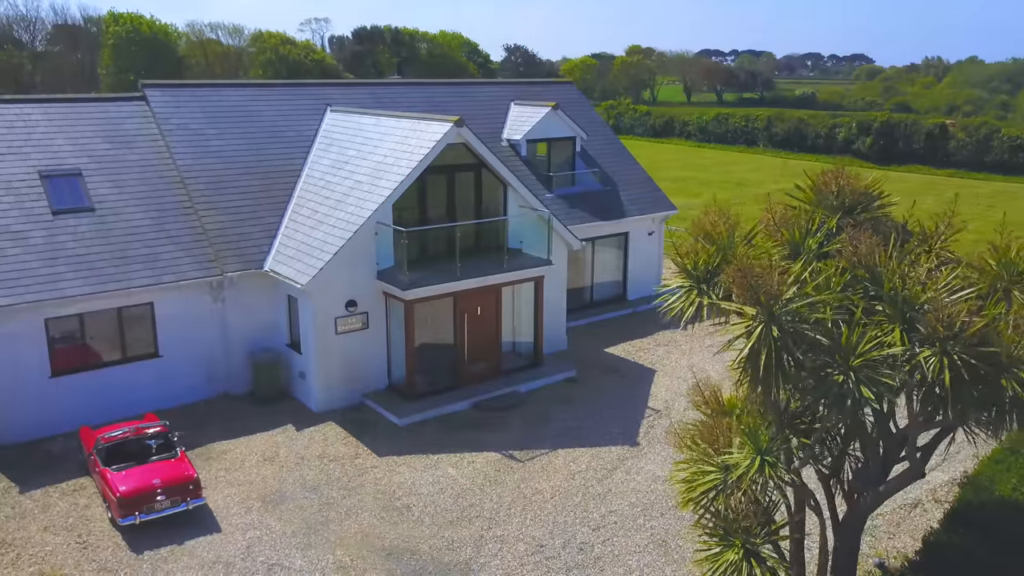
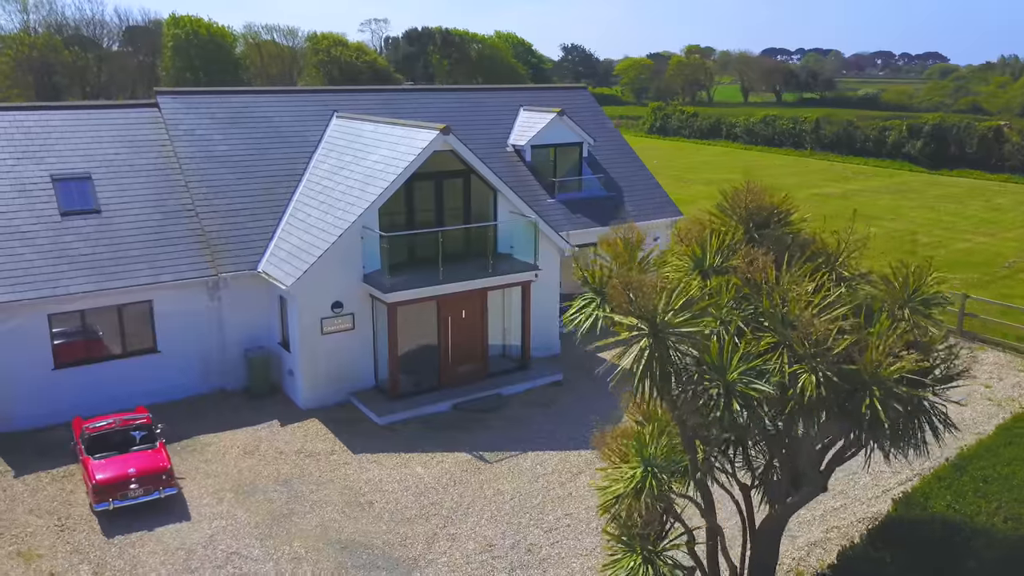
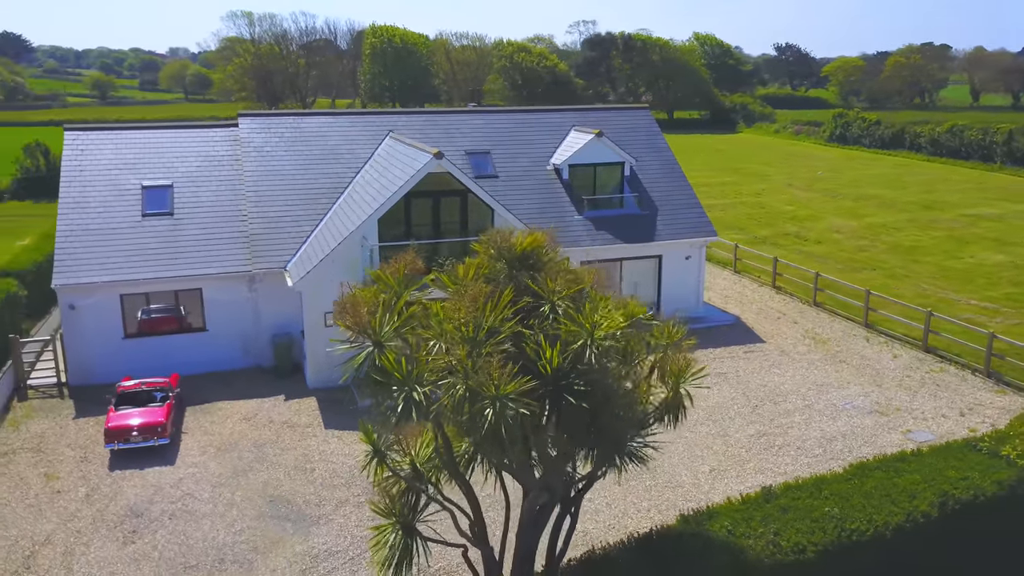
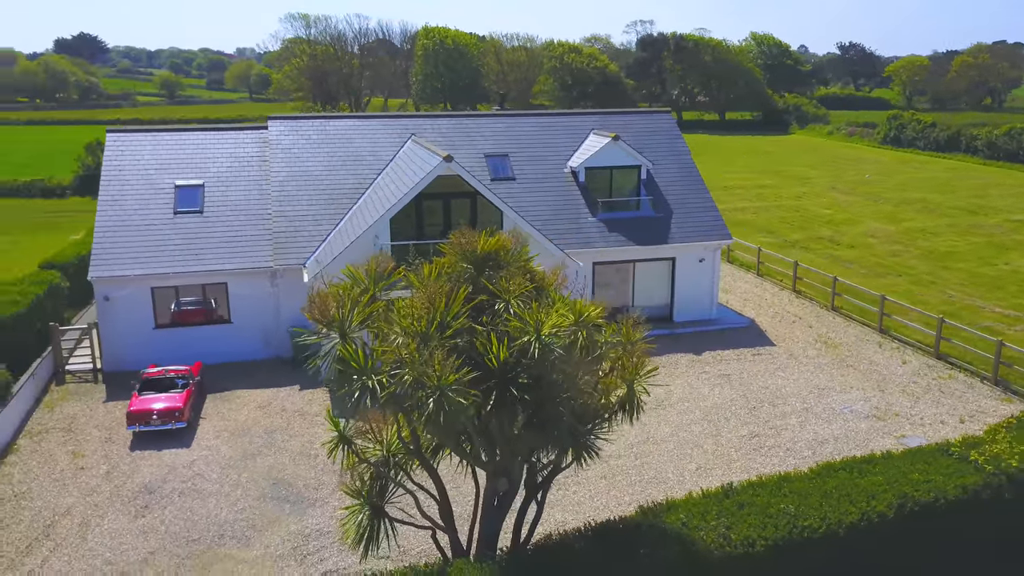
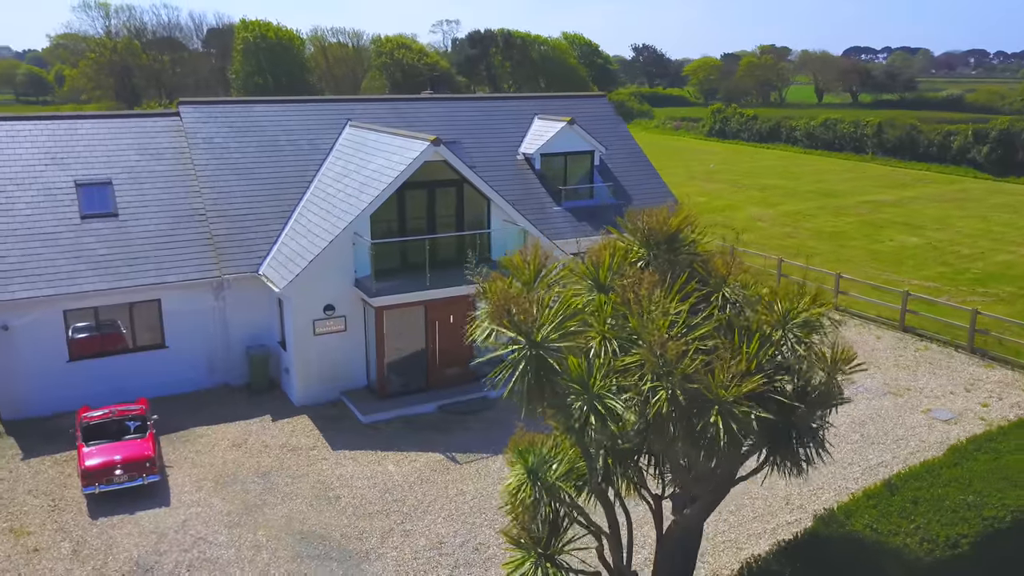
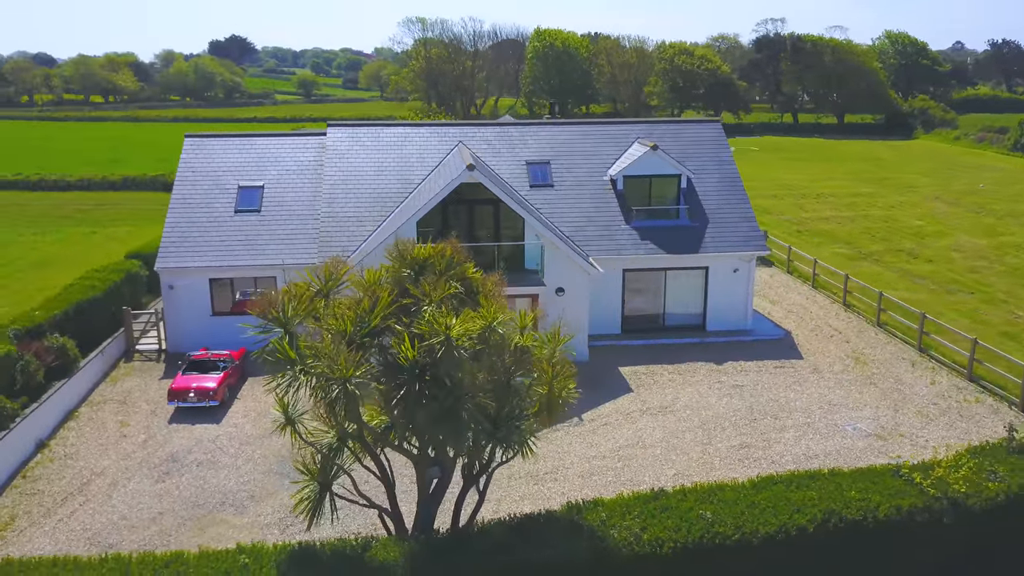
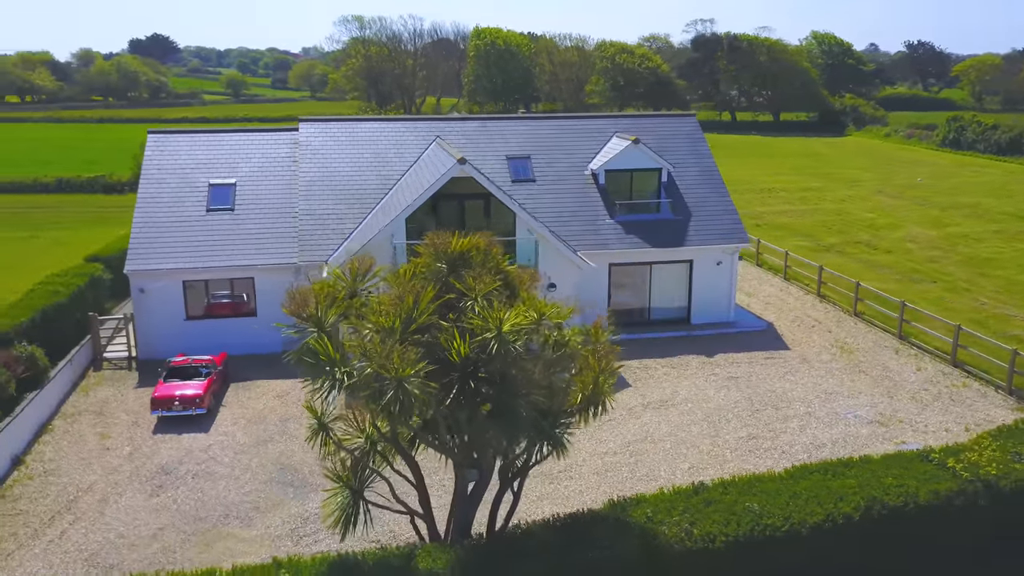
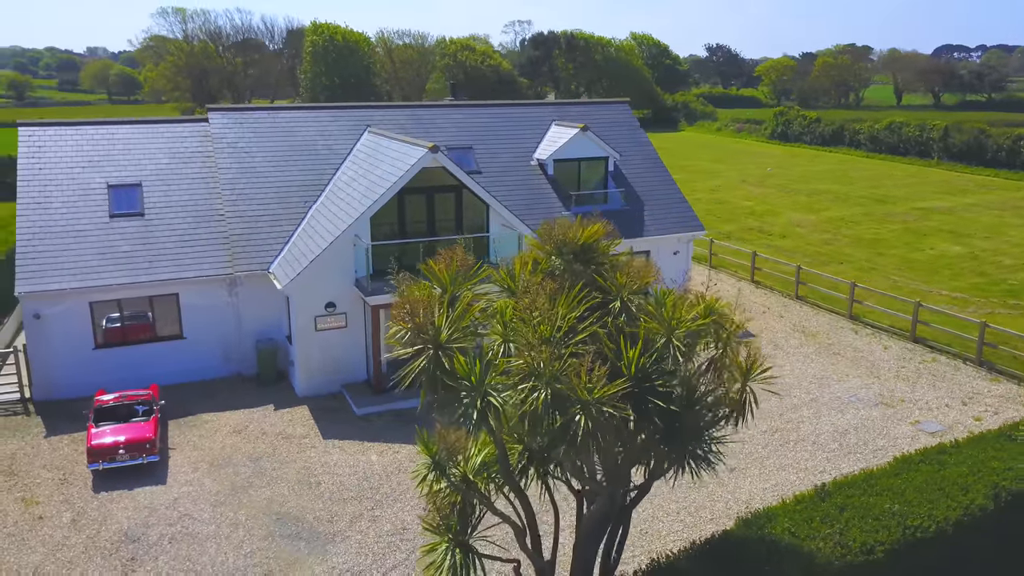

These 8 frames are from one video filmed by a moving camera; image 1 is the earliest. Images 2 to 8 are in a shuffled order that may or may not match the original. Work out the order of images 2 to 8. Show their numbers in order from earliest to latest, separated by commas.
2, 5, 8, 3, 4, 7, 6
